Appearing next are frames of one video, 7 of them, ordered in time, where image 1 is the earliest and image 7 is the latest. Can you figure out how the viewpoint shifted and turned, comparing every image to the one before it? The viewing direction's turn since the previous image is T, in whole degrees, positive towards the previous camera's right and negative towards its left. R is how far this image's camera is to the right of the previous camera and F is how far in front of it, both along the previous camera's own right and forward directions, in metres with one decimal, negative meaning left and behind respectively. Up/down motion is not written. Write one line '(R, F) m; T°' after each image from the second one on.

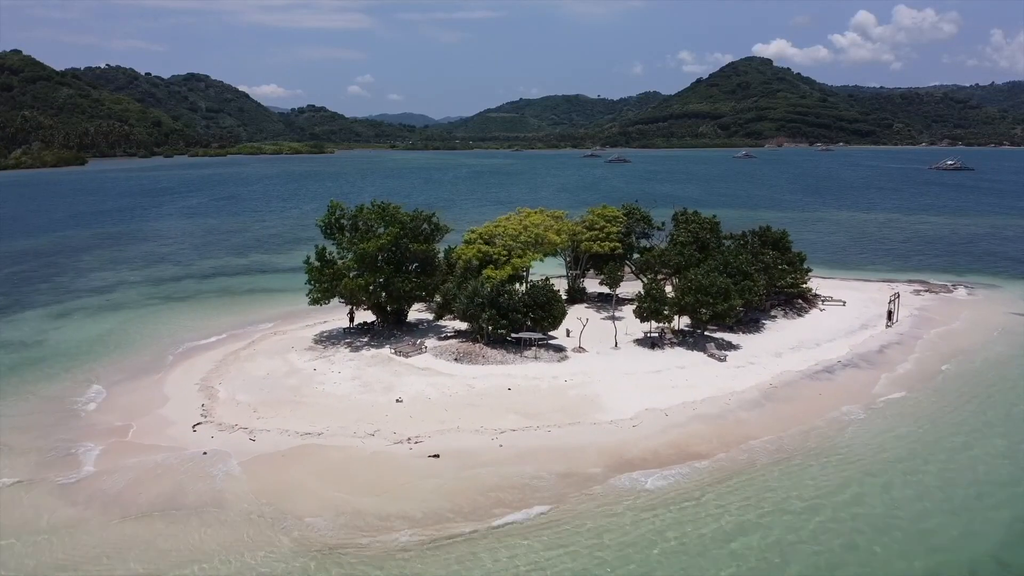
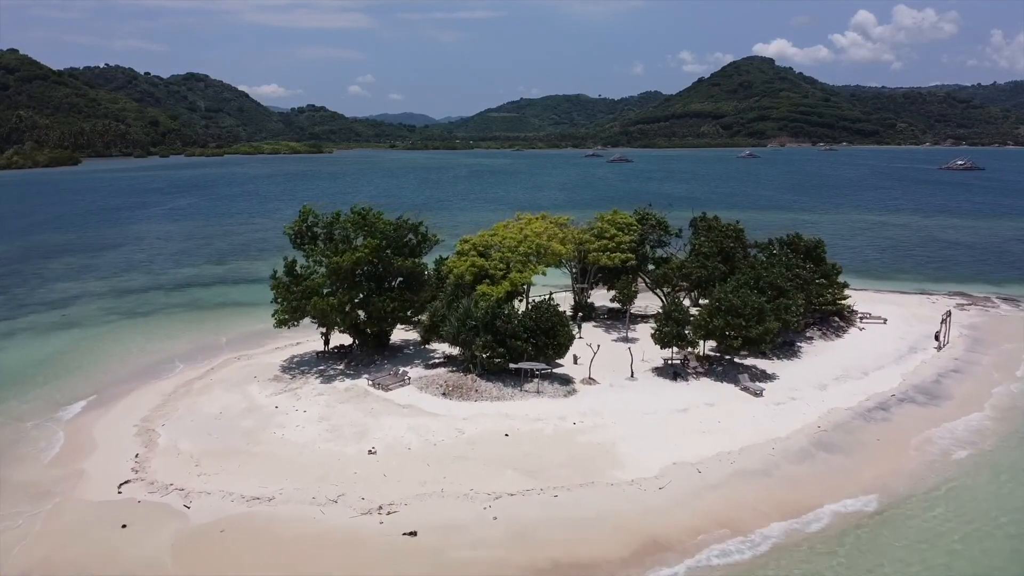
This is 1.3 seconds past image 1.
(+0.1, +4.3) m; 0°
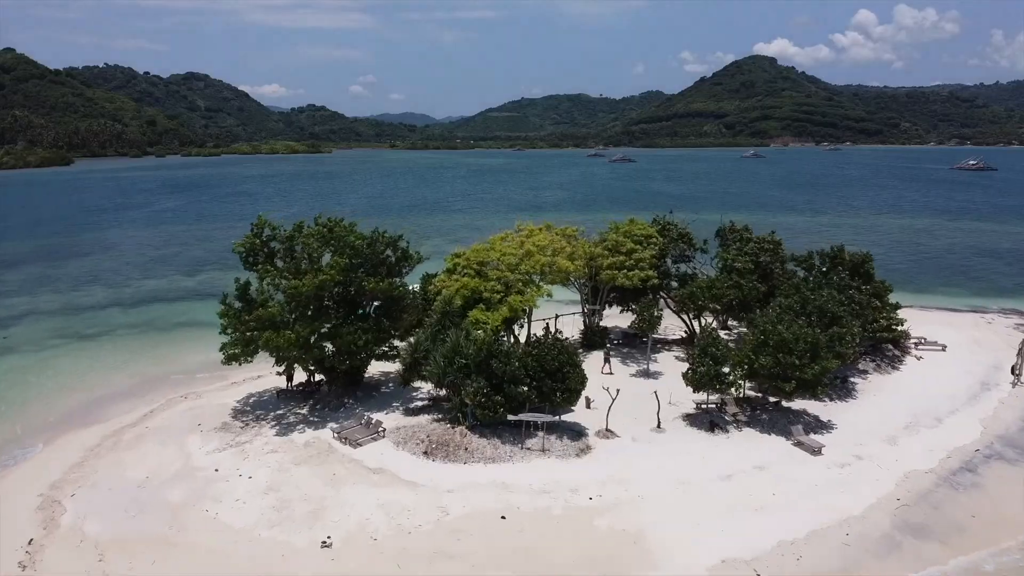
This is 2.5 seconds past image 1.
(+0.1, +4.7) m; 0°
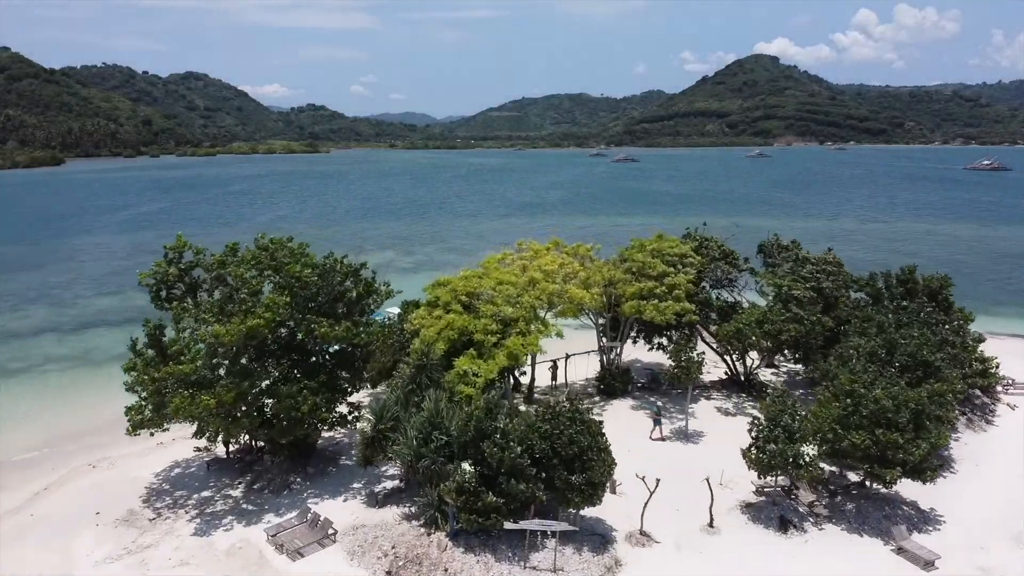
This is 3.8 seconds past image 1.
(0.0, +5.5) m; 0°
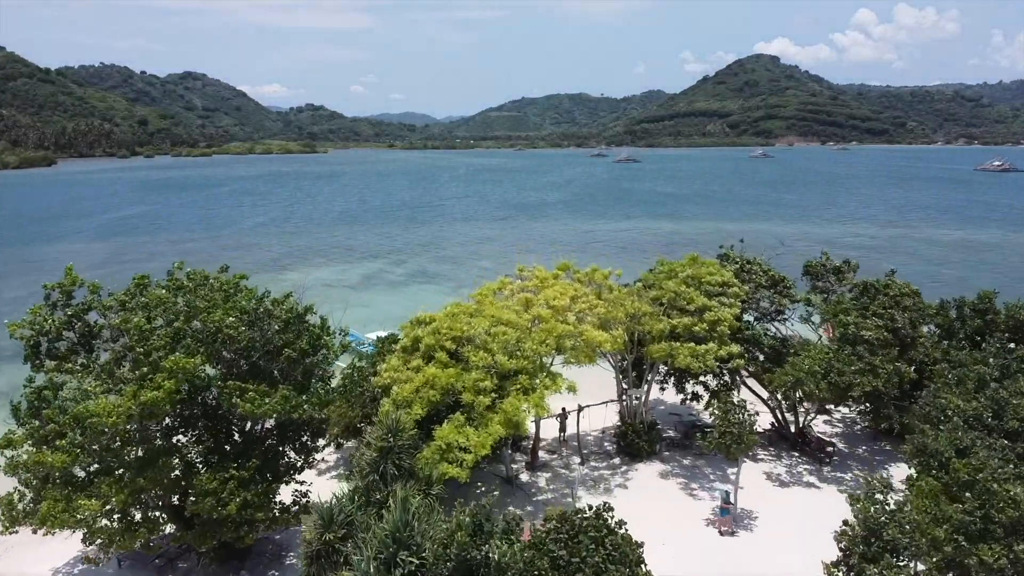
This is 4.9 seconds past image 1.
(0.0, +4.2) m; 0°
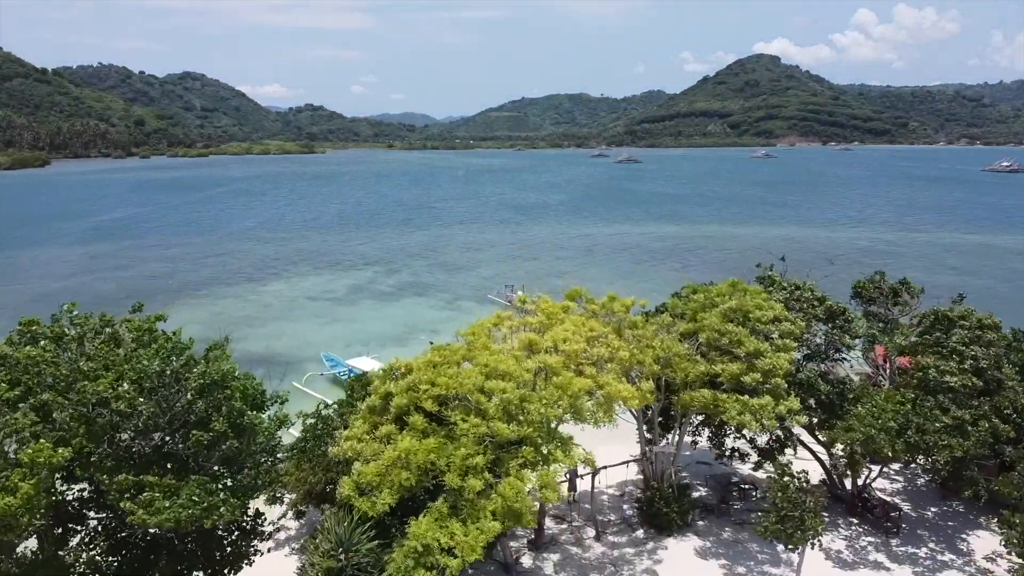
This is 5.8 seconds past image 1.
(0.0, +3.3) m; 0°
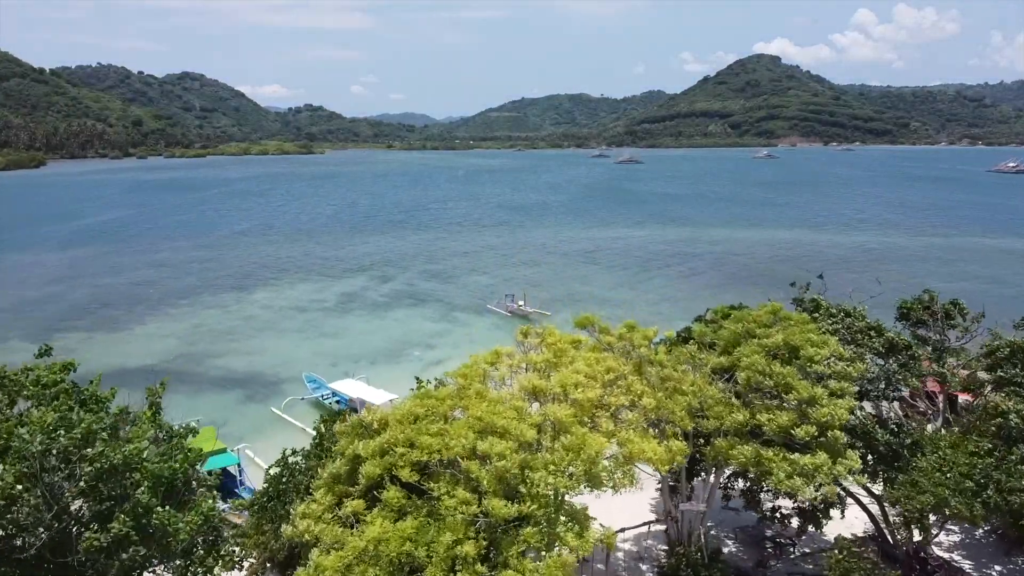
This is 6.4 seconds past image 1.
(0.0, +2.3) m; 0°
